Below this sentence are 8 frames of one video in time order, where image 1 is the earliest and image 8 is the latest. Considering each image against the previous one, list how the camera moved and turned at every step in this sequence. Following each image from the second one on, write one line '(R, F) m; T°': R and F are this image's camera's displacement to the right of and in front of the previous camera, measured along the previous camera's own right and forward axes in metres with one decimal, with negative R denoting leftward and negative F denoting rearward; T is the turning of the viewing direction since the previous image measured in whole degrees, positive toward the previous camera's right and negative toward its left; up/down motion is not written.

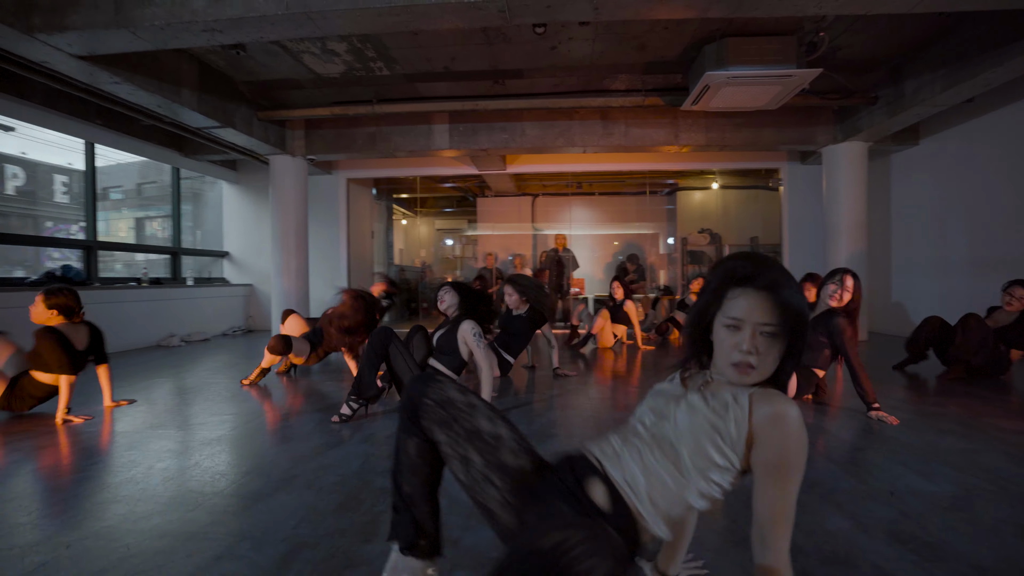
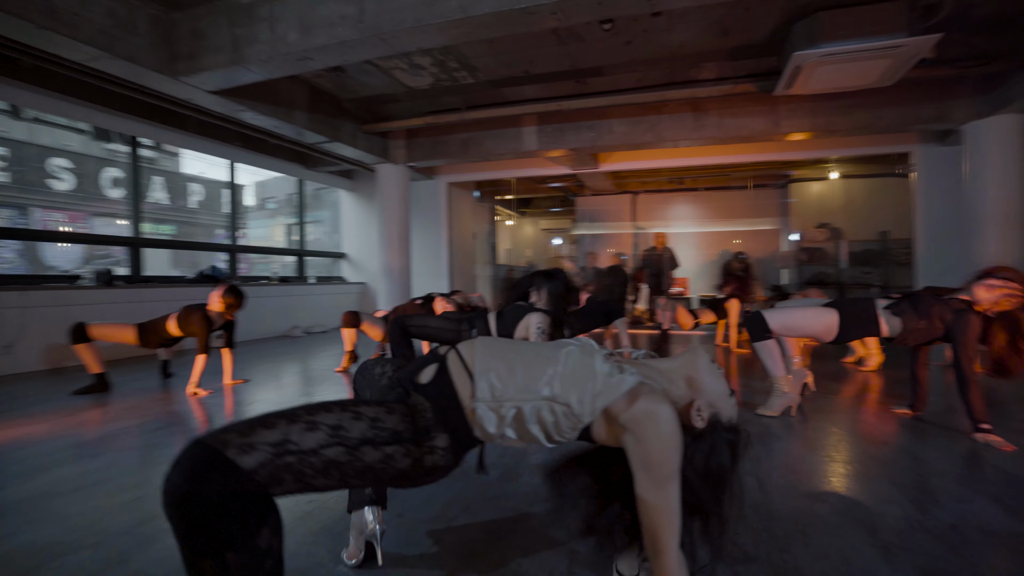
(+0.5, 0.0) m; -13°
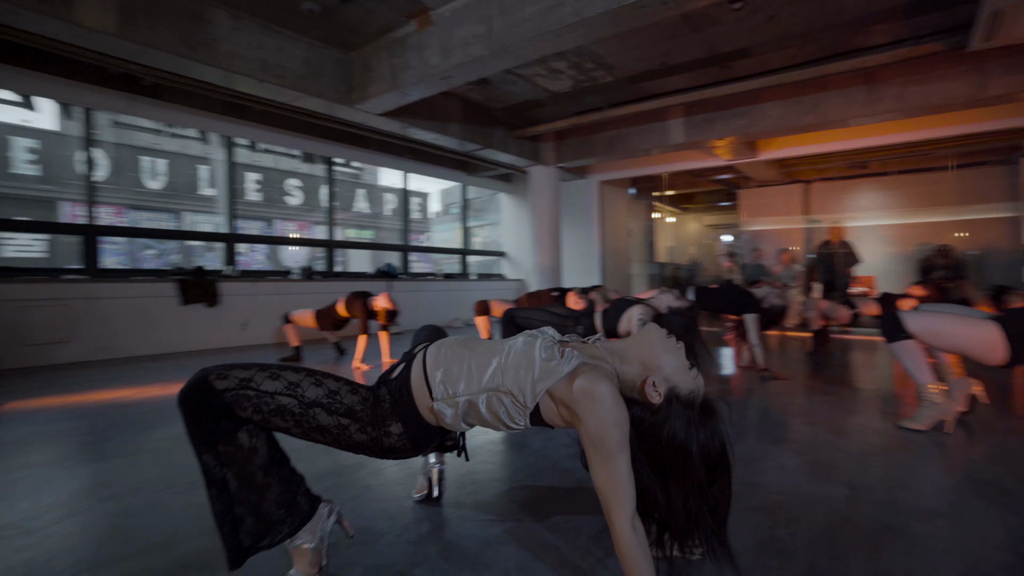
(+0.5, -0.1) m; -19°
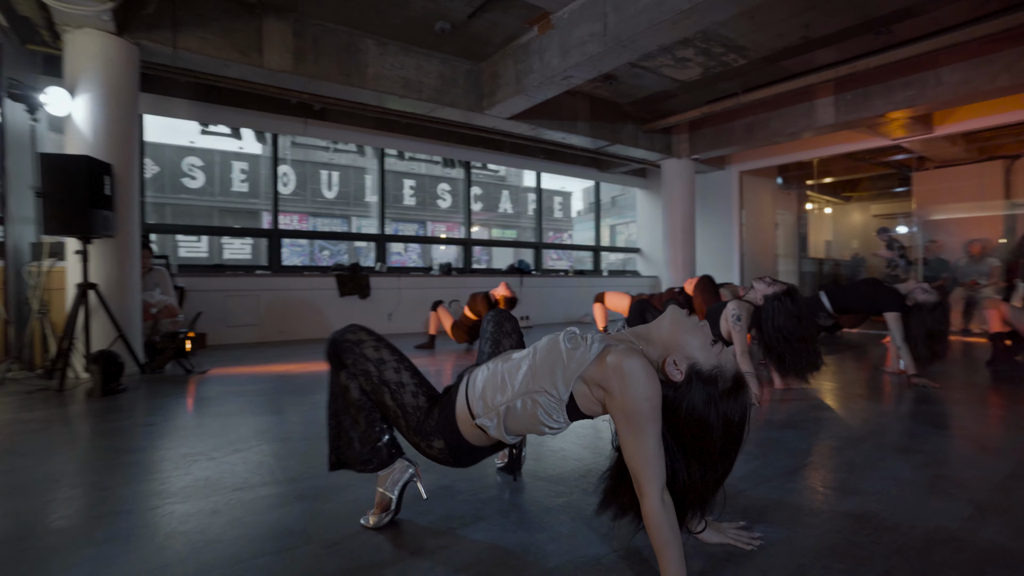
(+0.3, -0.1) m; -16°
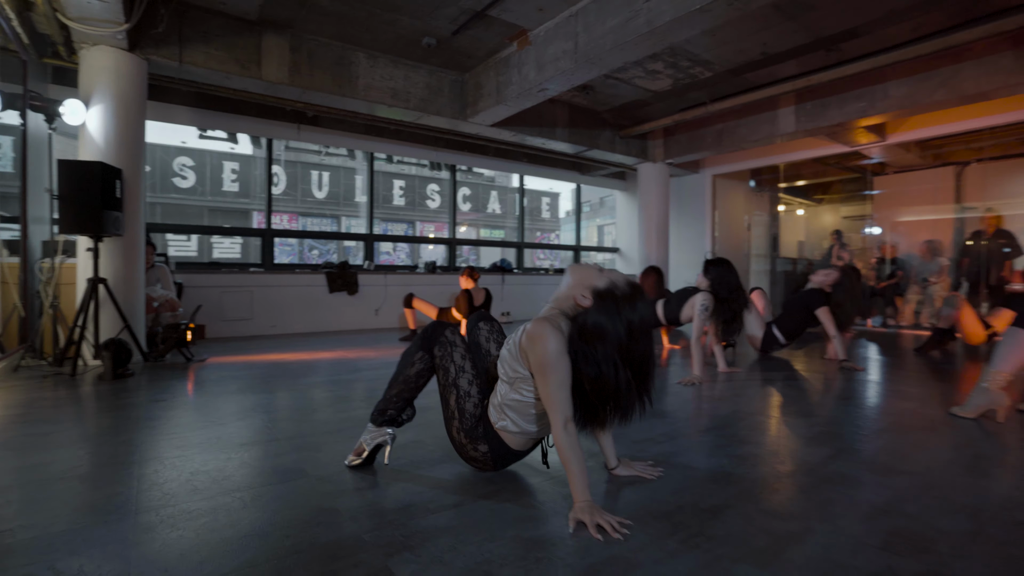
(+0.1, -0.4) m; +1°
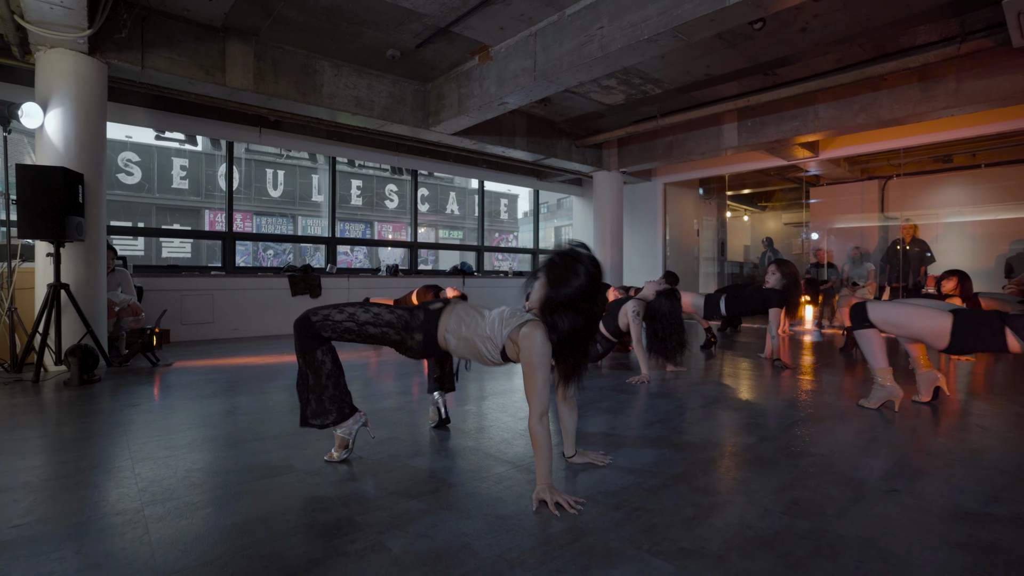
(0.0, -0.3) m; +5°
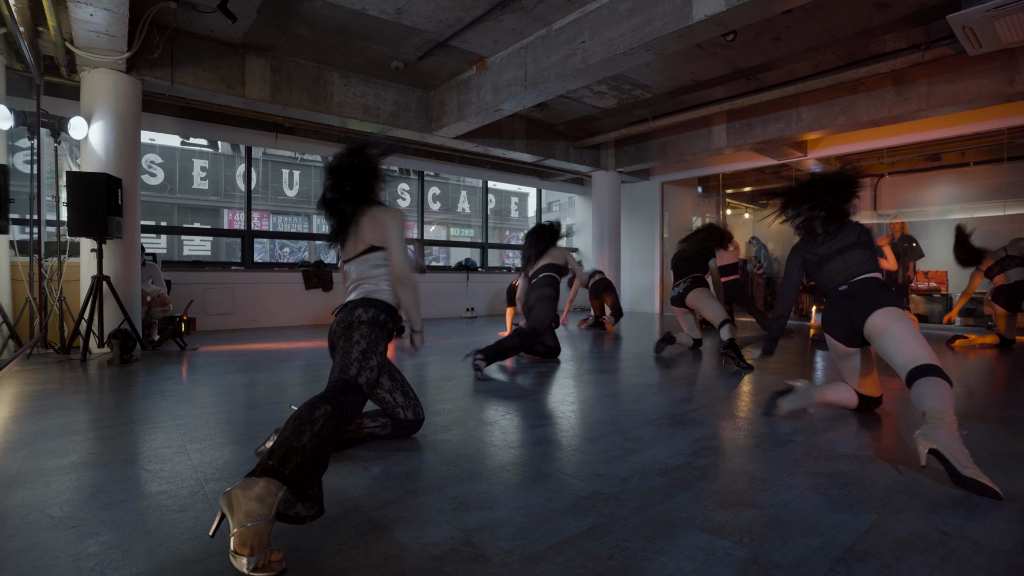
(+0.2, -0.5) m; -2°
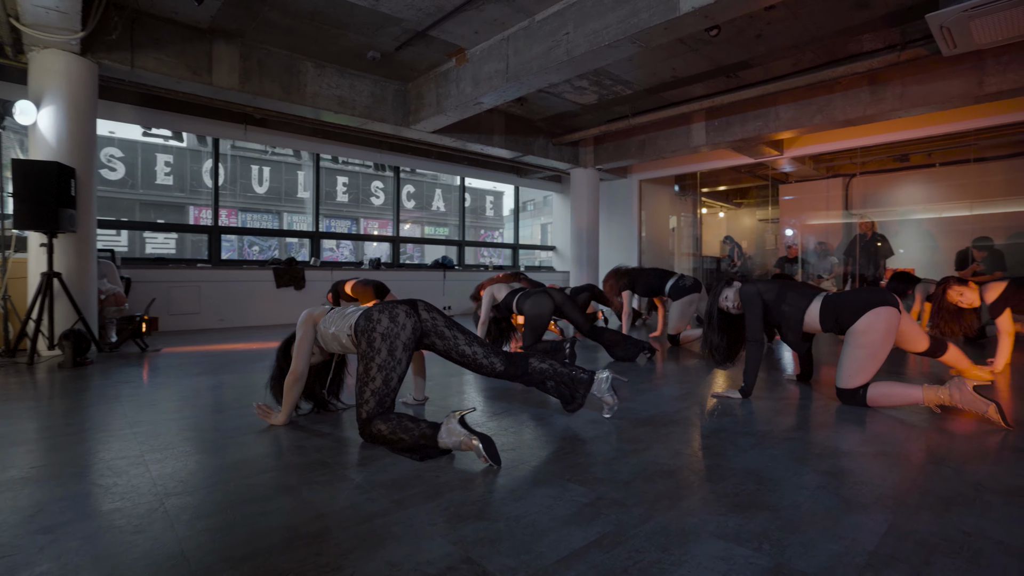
(-0.1, +0.1) m; +3°
